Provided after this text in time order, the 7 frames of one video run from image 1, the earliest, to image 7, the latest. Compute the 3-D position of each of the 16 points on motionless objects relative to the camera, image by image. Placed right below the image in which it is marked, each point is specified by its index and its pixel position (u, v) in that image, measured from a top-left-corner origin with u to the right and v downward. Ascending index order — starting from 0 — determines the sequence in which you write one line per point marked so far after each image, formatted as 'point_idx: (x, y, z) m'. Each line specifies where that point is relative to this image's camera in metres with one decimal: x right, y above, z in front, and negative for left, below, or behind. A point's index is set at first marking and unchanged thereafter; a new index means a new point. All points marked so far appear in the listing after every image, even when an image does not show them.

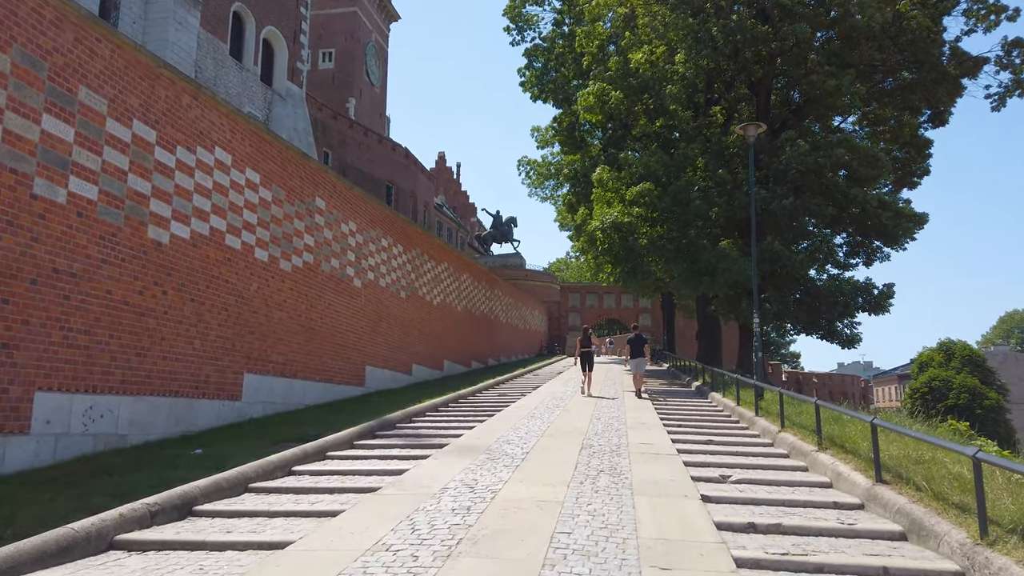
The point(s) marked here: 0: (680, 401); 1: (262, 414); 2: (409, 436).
0: (+3.7, -2.5, +16.5) m
1: (-3.8, -1.9, +11.5) m
2: (-1.4, -2.0, +10.2) m
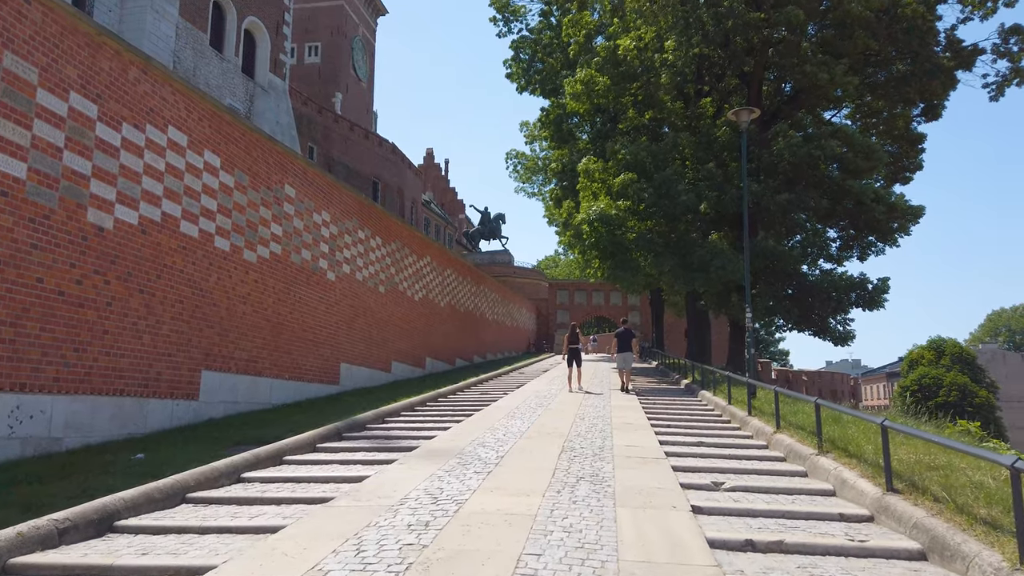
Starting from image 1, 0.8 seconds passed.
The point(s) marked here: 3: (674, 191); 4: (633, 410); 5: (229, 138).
0: (+3.3, -2.3, +15.8) m
1: (-4.1, -1.8, +10.8) m
2: (-1.7, -1.9, +9.5) m
3: (+4.1, +2.5, +19.3) m
4: (+2.0, -2.0, +12.8) m
5: (-4.2, +2.2, +11.1) m
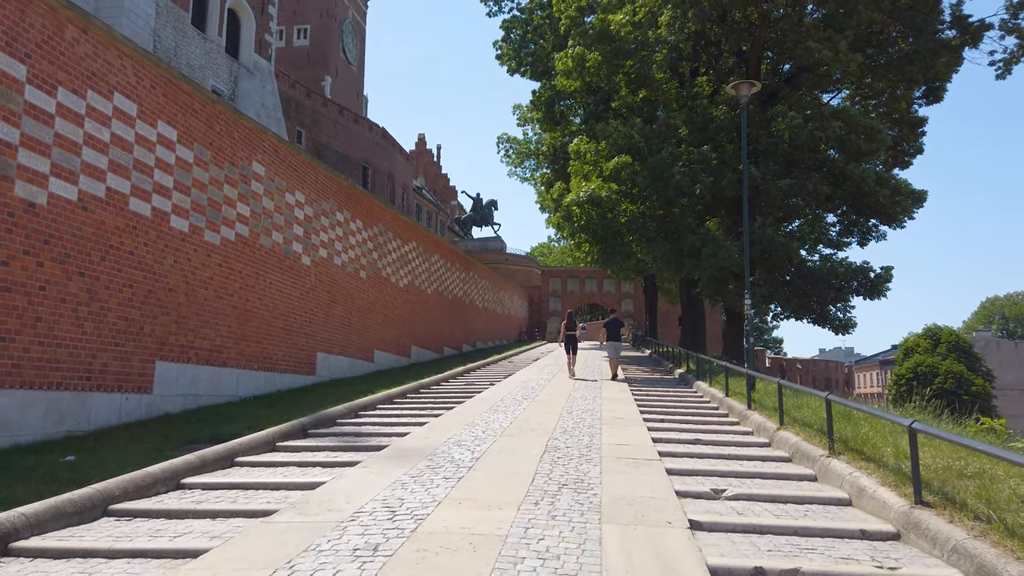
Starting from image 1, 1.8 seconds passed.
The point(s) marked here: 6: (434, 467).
0: (+3.0, -2.0, +15.1) m
1: (-4.4, -1.6, +10.0) m
2: (-1.9, -1.7, +8.7) m
3: (+3.8, +2.9, +18.5) m
4: (+1.8, -1.8, +12.0) m
5: (-4.4, +2.4, +10.2) m
6: (-0.7, -1.5, +6.5) m
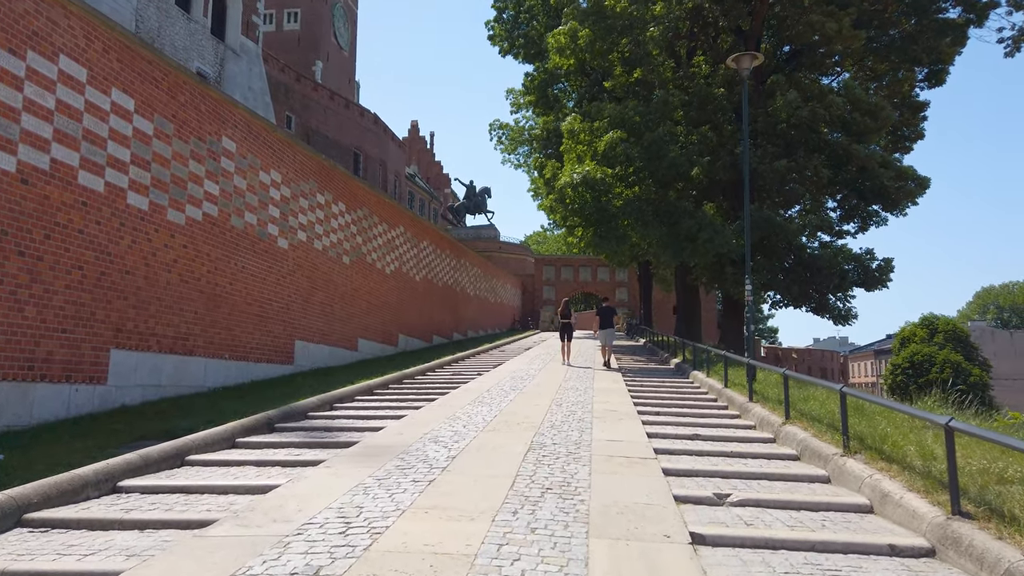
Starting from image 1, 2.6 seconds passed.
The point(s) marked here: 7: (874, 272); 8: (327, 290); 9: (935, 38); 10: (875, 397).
0: (+2.8, -1.8, +14.4) m
1: (-4.5, -1.4, +9.3) m
2: (-2.1, -1.5, +8.0) m
3: (+3.6, +3.2, +17.8) m
4: (+1.6, -1.6, +11.3) m
5: (-4.6, +2.6, +9.4) m
6: (-0.8, -1.4, +5.8) m
7: (+9.4, +0.5, +19.5) m
8: (-3.8, 0.0, +15.6) m
9: (+11.1, +6.6, +19.9) m
10: (+2.6, -0.8, +5.3) m
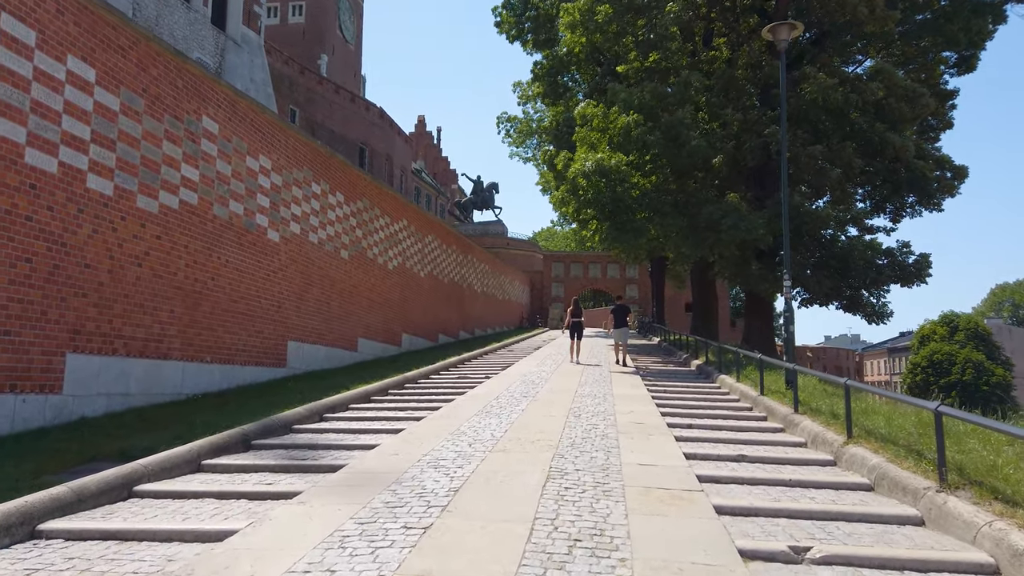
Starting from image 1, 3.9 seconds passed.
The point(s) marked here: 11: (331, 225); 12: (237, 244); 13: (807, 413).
0: (+3.0, -1.7, +13.3) m
1: (-4.4, -1.3, +8.2) m
2: (-2.0, -1.5, +6.9) m
3: (+3.8, +3.3, +16.6) m
4: (+1.7, -1.5, +10.2) m
5: (-4.4, +2.7, +8.3) m
6: (-0.7, -1.4, +4.7) m
7: (+9.7, +0.6, +18.2) m
8: (-3.6, 0.0, +14.5) m
9: (+11.4, +6.7, +18.6) m
10: (+2.7, -0.7, +4.1) m
11: (-3.6, +1.2, +15.0) m
12: (-4.1, +0.6, +11.2) m
13: (+3.2, -1.4, +8.2) m
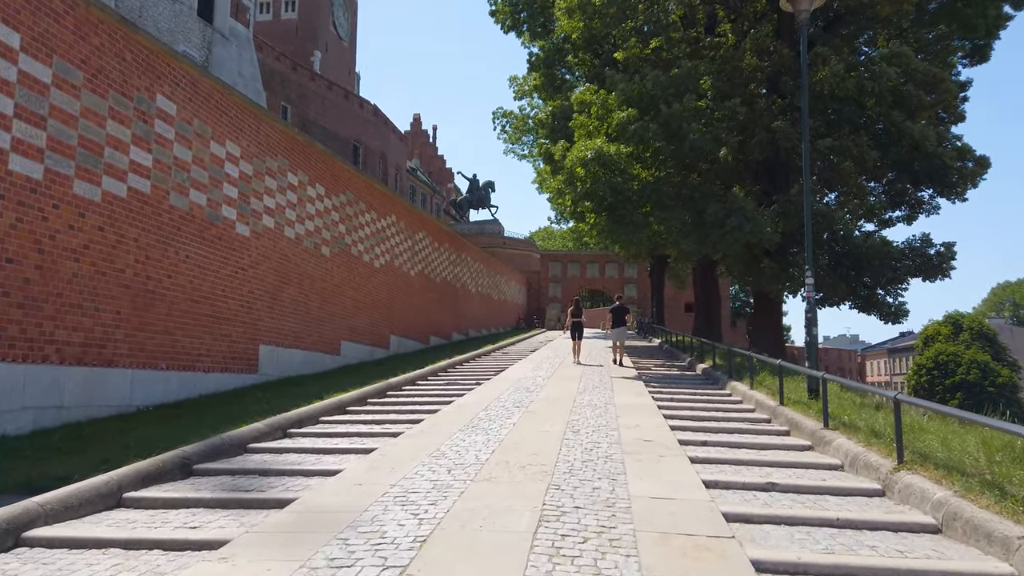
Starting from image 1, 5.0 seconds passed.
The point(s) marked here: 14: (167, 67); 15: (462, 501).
0: (+2.9, -1.7, +12.2) m
1: (-4.5, -1.3, +7.1) m
2: (-2.1, -1.4, +5.9) m
3: (+3.6, +3.3, +15.6) m
4: (+1.6, -1.5, +9.1) m
5: (-4.5, +2.7, +7.3) m
6: (-0.8, -1.3, +3.7) m
7: (+9.5, +0.6, +17.2) m
8: (-3.8, 0.0, +13.5) m
9: (+11.2, +6.7, +17.6) m
10: (+2.6, -0.7, +3.1) m
11: (-3.7, +1.3, +13.9) m
12: (-4.2, +0.7, +10.1) m
13: (+3.1, -1.3, +7.1) m
14: (-4.3, +2.7, +9.3) m
15: (-0.3, -1.3, +4.8) m
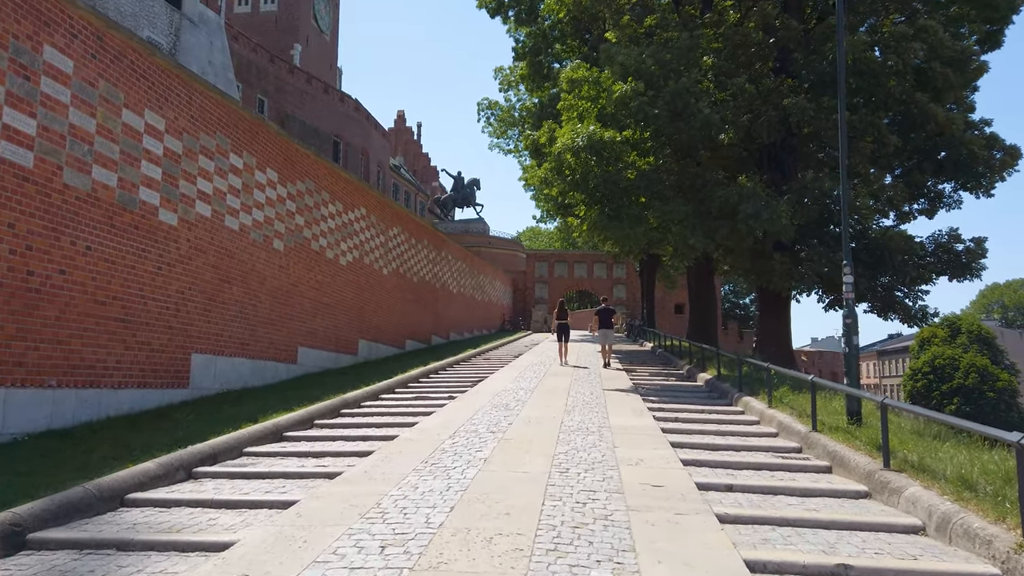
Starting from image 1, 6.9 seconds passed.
0: (+2.5, -1.7, +10.6) m
1: (-4.7, -1.3, +5.3) m
2: (-2.3, -1.4, +4.1) m
3: (+3.3, +3.3, +13.9) m
4: (+1.4, -1.5, +7.5) m
5: (-4.8, +2.7, +5.5) m
6: (-1.0, -1.3, +1.9) m
7: (+9.1, +0.6, +15.6) m
8: (-4.1, 0.0, +11.7) m
9: (+10.8, +6.7, +16.1) m
10: (+2.4, -0.7, +1.4) m
11: (-4.1, +1.3, +12.1) m
12: (-4.4, +0.7, +8.3) m
13: (+2.9, -1.3, +5.5) m
14: (-4.5, +2.8, +7.6) m
15: (-0.5, -1.3, +3.1) m
